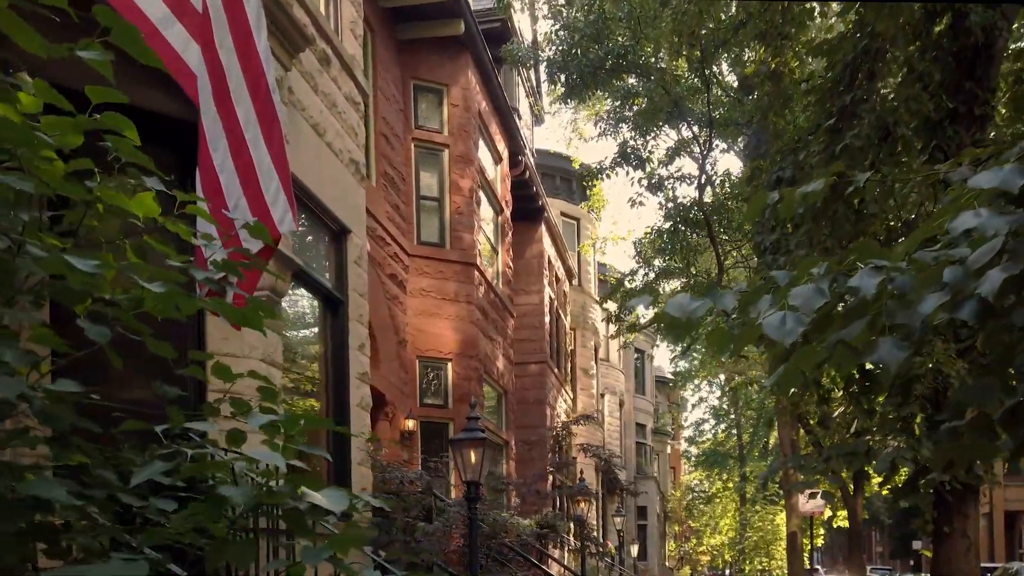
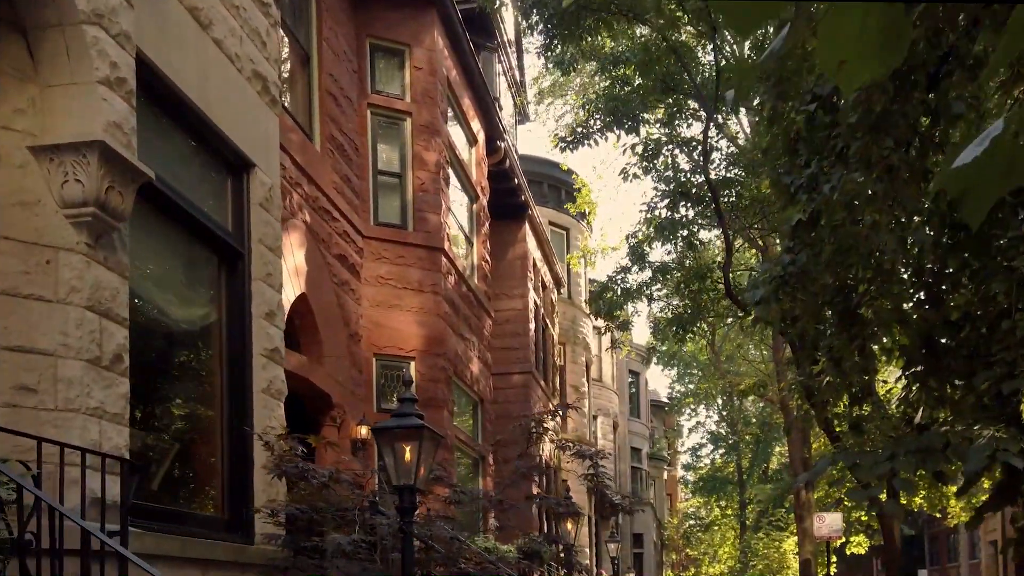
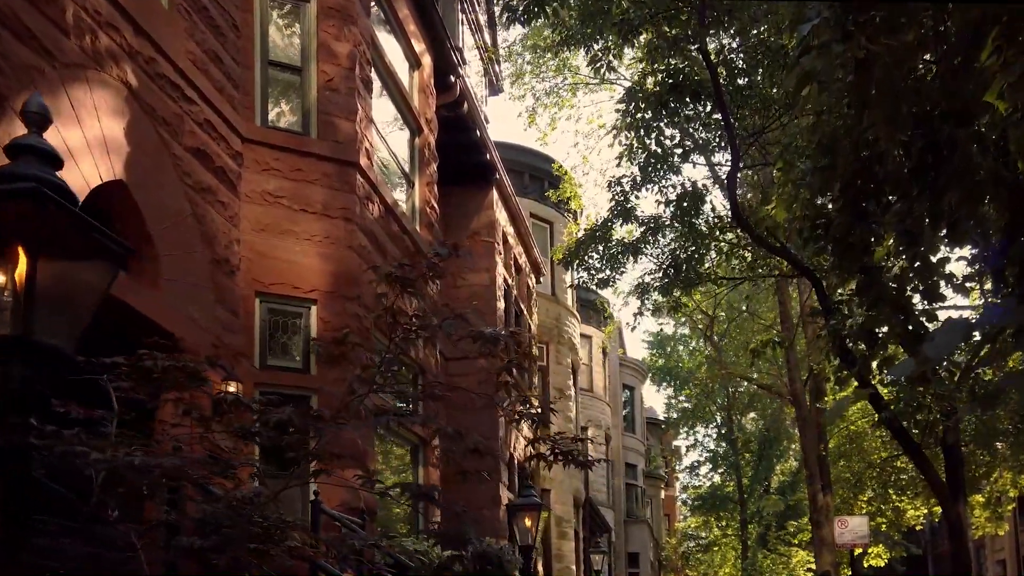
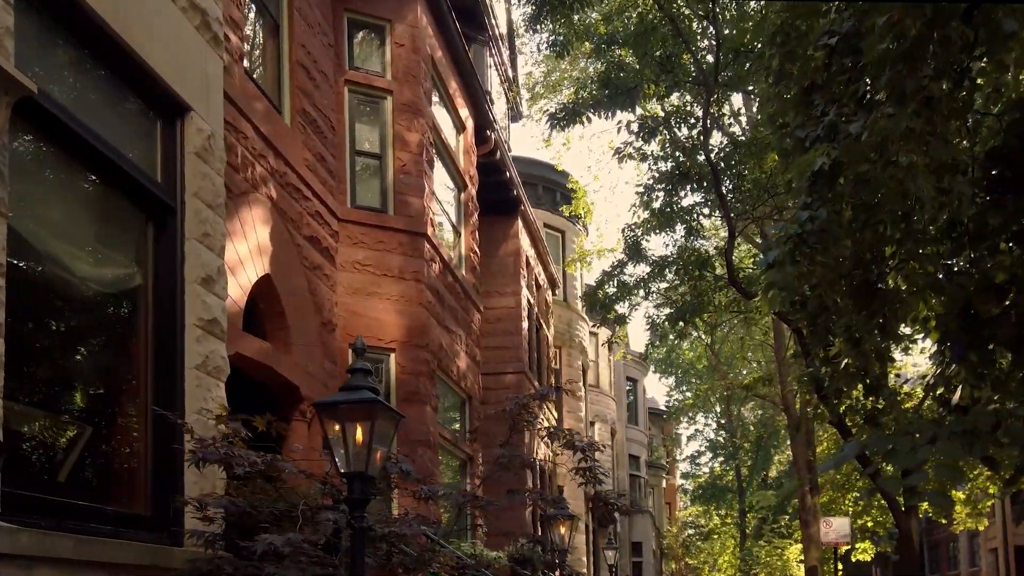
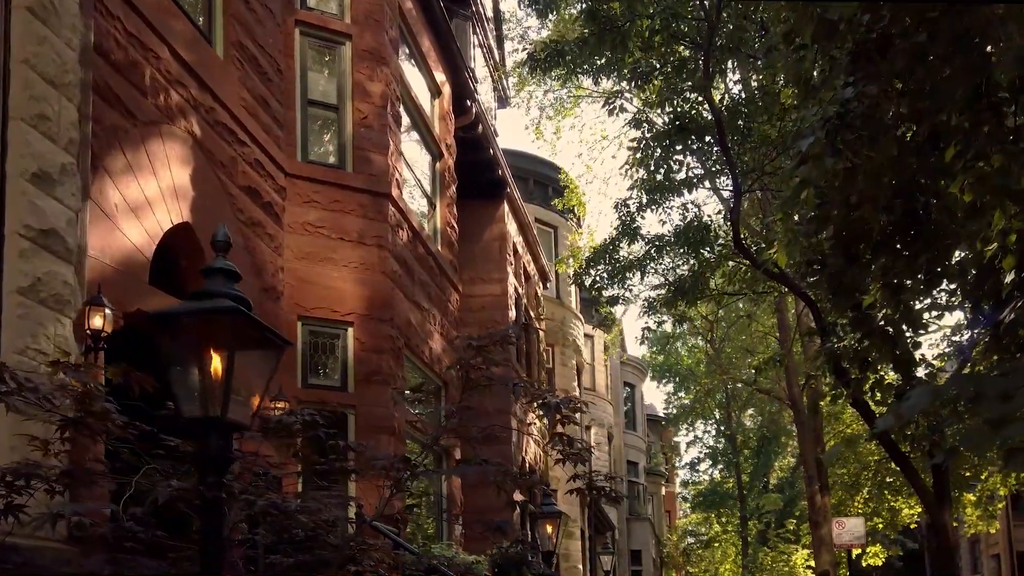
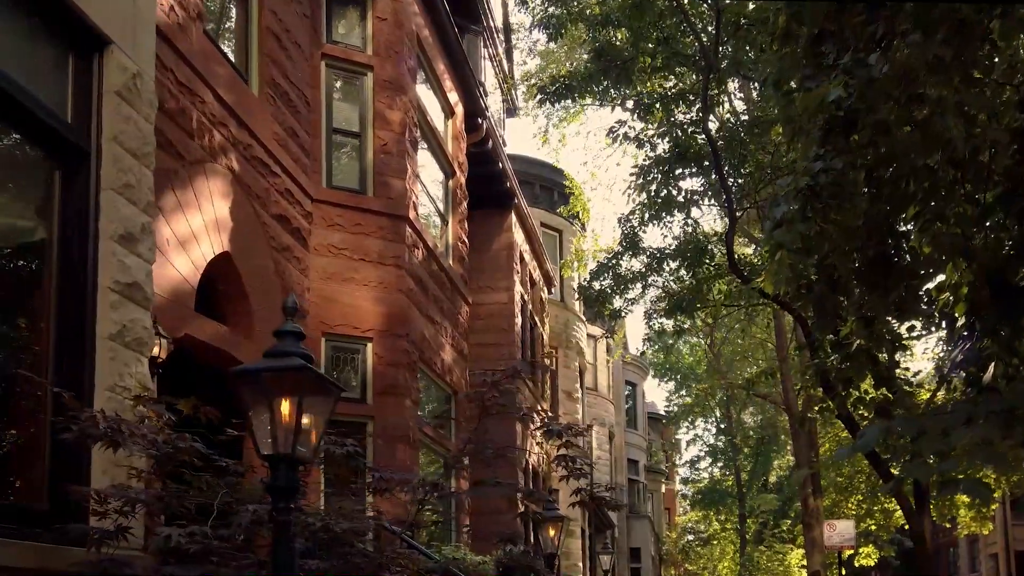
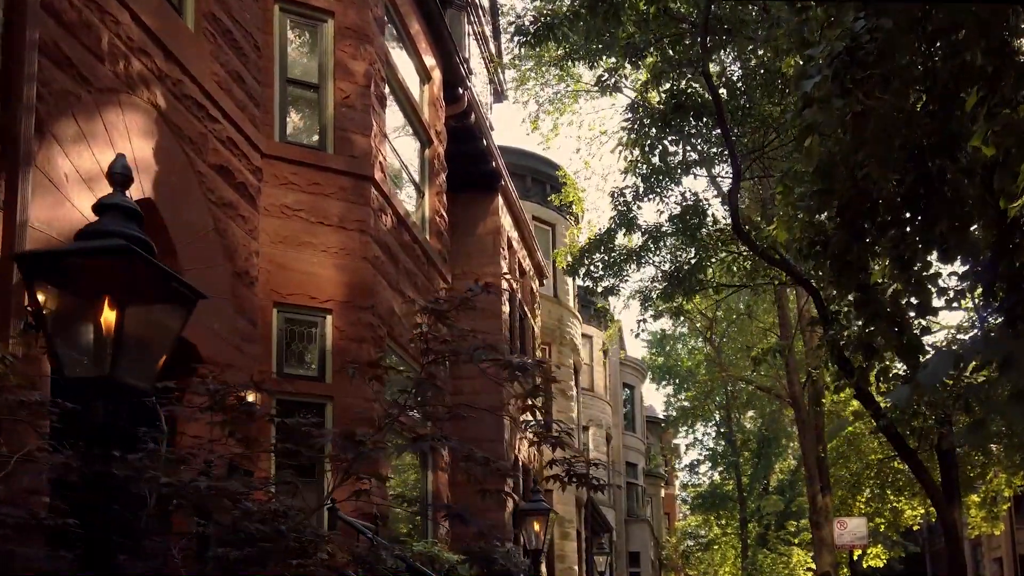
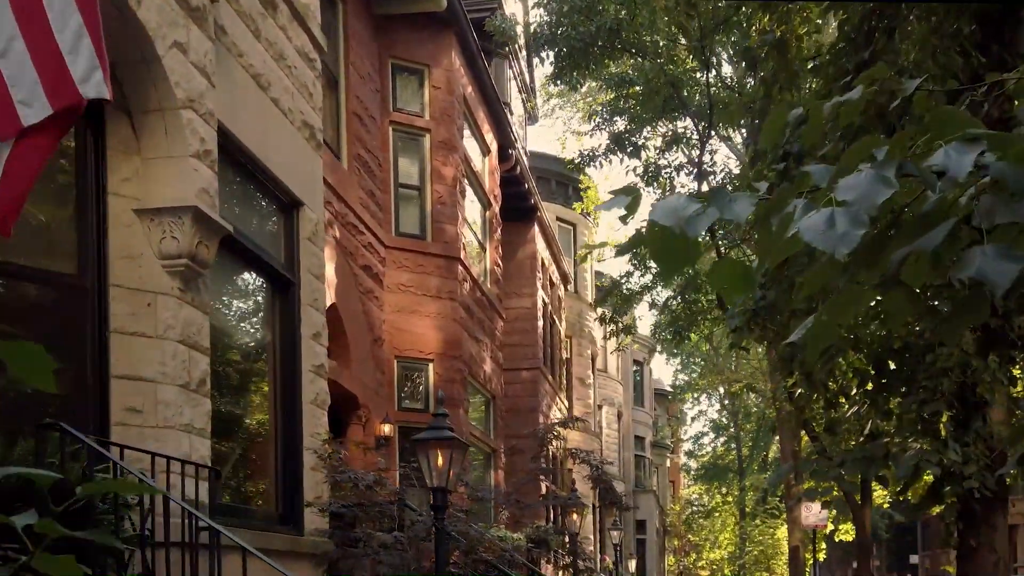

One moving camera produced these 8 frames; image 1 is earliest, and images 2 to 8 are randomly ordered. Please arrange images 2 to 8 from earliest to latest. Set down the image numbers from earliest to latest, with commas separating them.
8, 2, 4, 6, 5, 7, 3
